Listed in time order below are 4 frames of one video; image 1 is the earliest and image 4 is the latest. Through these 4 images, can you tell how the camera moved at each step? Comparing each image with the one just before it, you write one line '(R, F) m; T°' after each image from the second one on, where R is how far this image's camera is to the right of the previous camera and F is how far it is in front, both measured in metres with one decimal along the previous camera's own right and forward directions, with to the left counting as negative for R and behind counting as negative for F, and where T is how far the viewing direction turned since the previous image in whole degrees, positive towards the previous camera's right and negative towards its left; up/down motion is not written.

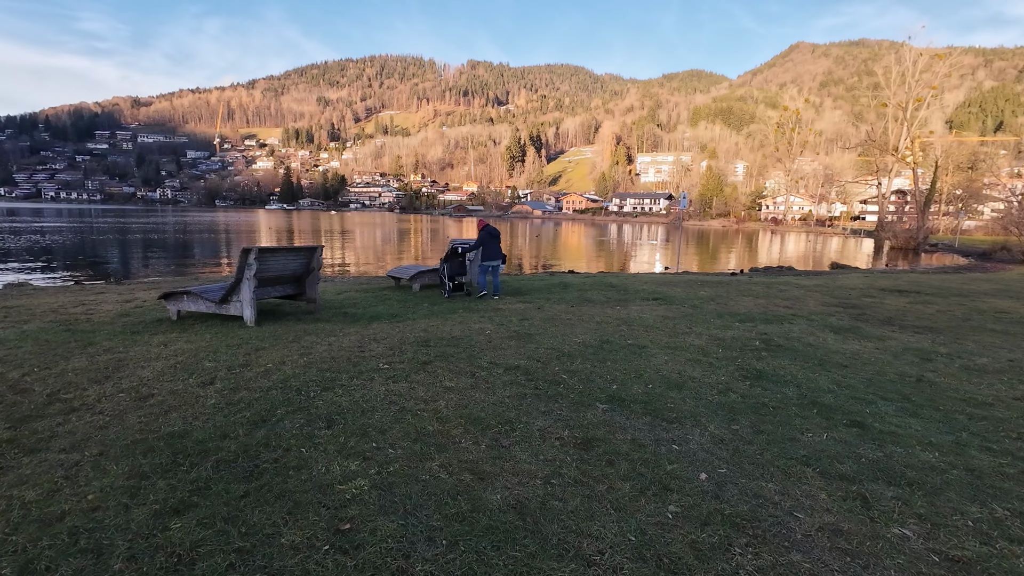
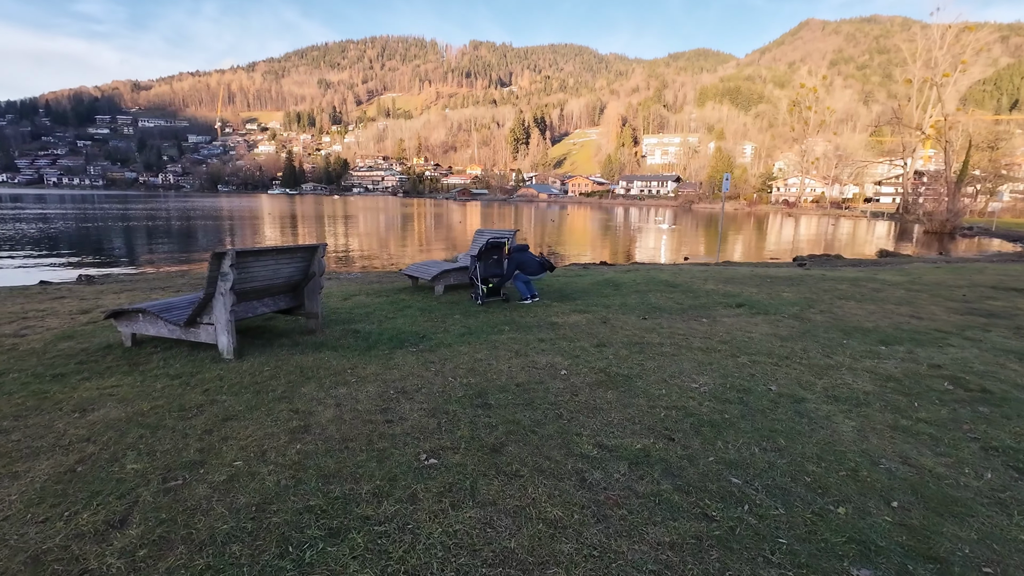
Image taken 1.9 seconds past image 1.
(-0.7, +2.0) m; 0°
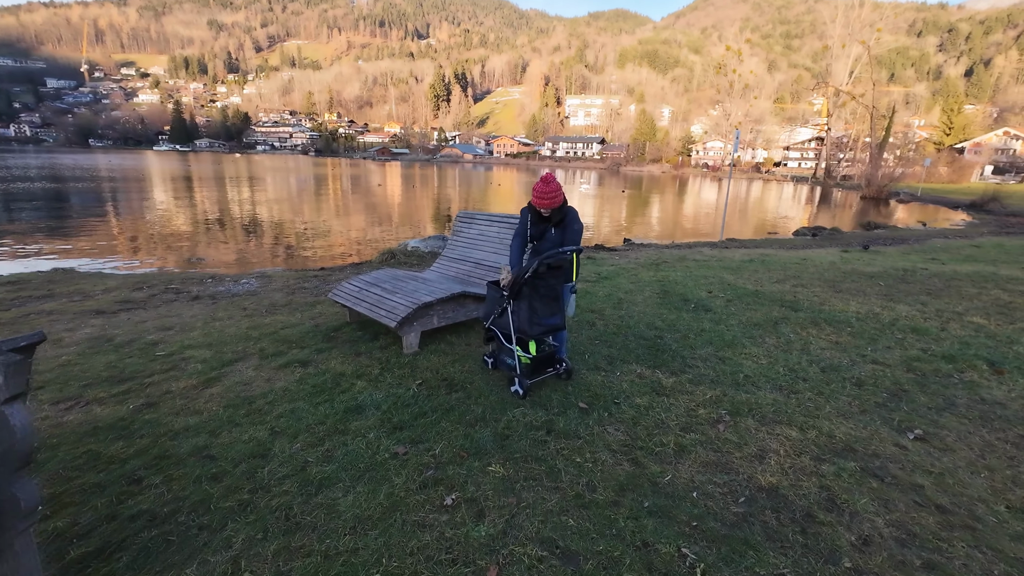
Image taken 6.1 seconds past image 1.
(-1.1, +4.5) m; +9°
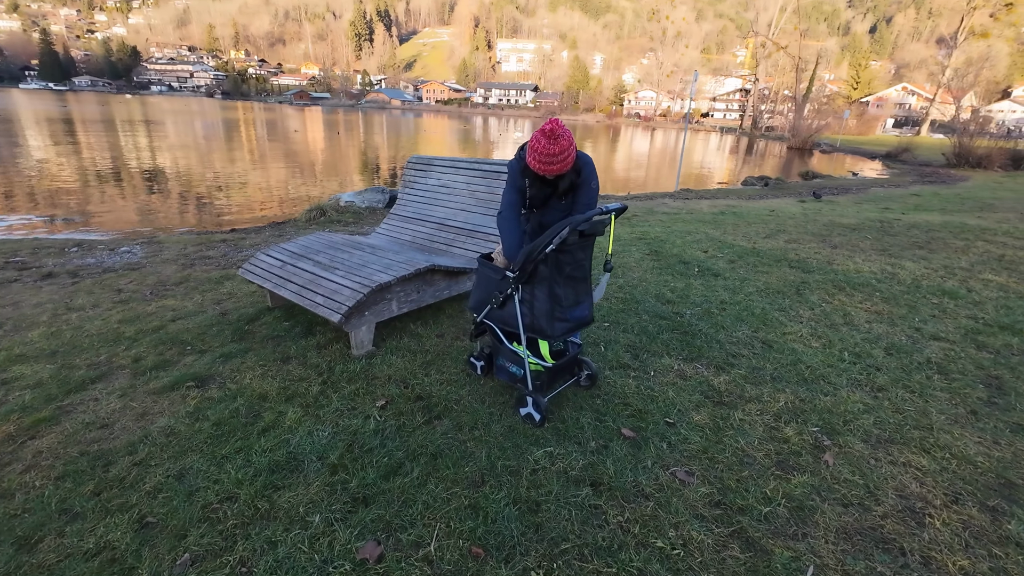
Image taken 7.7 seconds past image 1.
(-0.4, +1.3) m; +8°
